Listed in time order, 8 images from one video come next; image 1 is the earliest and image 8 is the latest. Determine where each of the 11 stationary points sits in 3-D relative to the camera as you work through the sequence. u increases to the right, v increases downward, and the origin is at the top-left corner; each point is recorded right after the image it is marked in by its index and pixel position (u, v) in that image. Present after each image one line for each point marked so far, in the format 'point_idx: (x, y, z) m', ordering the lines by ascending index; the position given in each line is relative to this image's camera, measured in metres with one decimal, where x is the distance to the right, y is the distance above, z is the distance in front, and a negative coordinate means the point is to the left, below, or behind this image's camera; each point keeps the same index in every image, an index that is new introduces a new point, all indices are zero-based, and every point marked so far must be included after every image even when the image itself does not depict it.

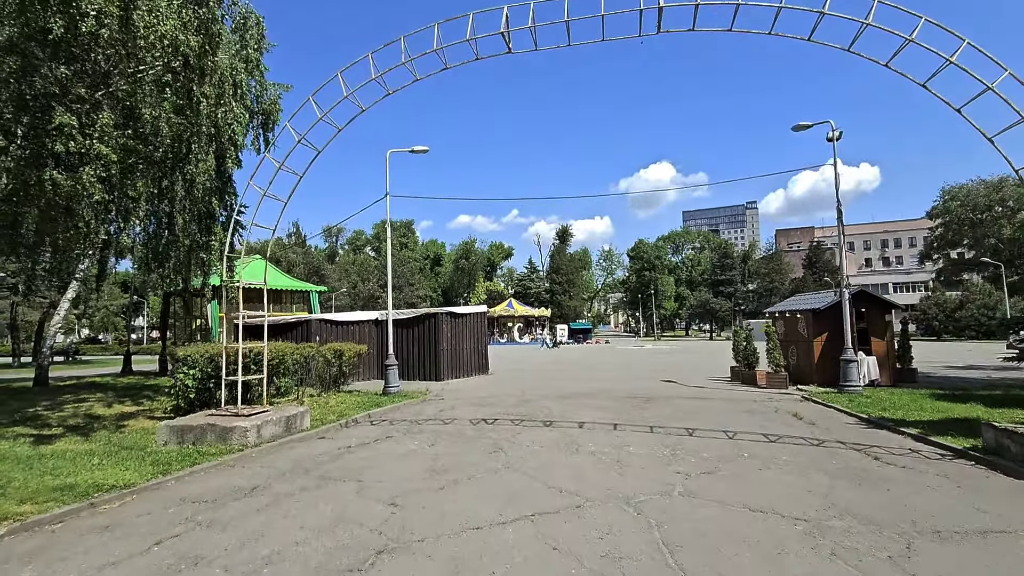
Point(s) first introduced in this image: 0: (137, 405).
0: (-9.5, -3.0, +13.1) m
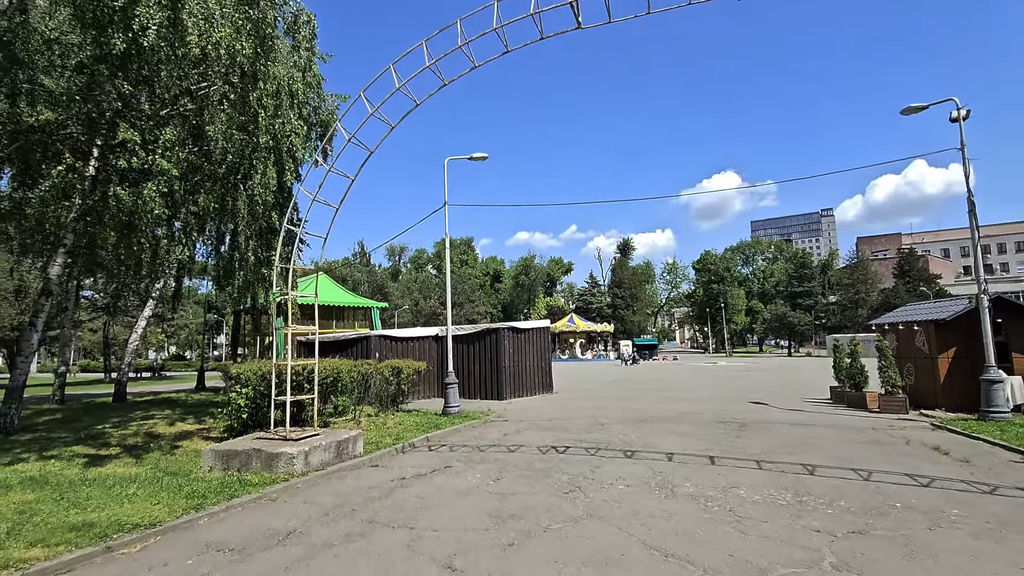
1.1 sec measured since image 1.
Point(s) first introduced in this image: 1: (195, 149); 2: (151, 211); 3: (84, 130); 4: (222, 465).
0: (-7.8, -3.4, +12.9) m
1: (-7.9, +3.4, +13.1) m
2: (-8.0, +1.7, +11.4) m
3: (-9.4, +3.5, +11.3) m
4: (-4.3, -2.6, +7.7) m
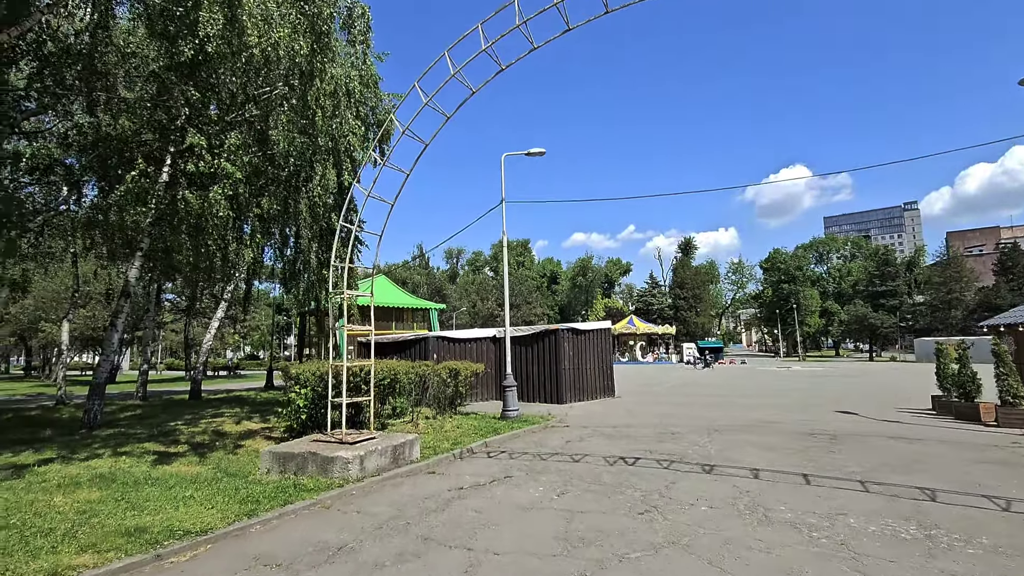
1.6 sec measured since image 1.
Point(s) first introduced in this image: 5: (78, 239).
0: (-6.3, -3.4, +13.1) m
1: (-6.4, +3.4, +13.3) m
2: (-6.7, +1.7, +11.6) m
3: (-8.1, +3.5, +11.7) m
4: (-3.4, -2.6, +7.5) m
5: (-11.5, +1.3, +13.6) m
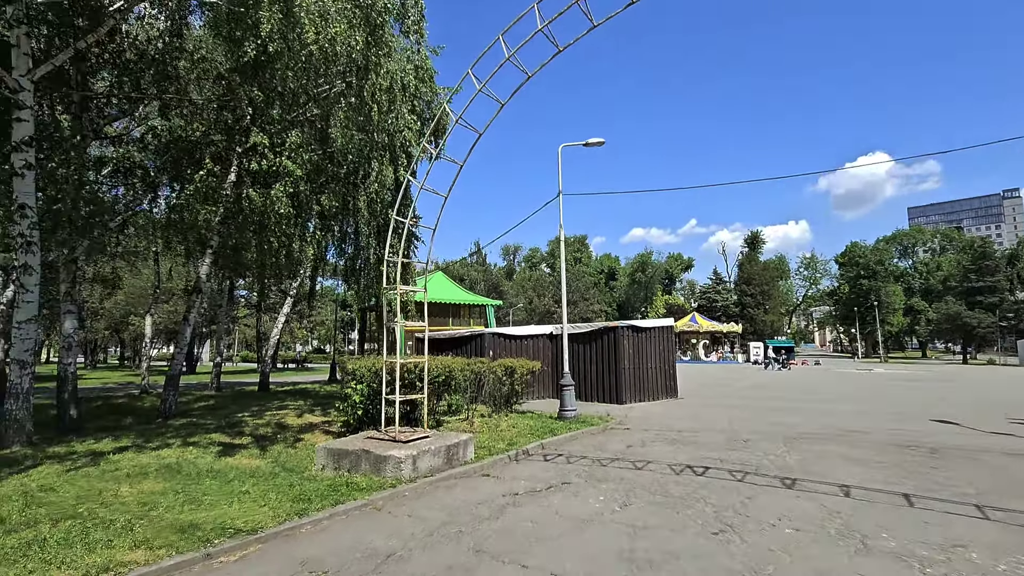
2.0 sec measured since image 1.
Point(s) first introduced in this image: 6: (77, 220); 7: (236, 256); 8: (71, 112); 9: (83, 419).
0: (-4.9, -3.3, +13.3) m
1: (-4.9, +3.5, +13.5) m
2: (-5.4, +1.8, +11.8) m
3: (-6.8, +3.6, +12.1) m
4: (-2.6, -2.5, +7.4) m
5: (-10.0, +1.4, +14.4) m
6: (-9.1, +1.4, +10.7) m
7: (-7.4, +0.8, +13.9) m
8: (-9.8, +3.9, +11.4) m
9: (-10.3, -3.1, +12.3) m
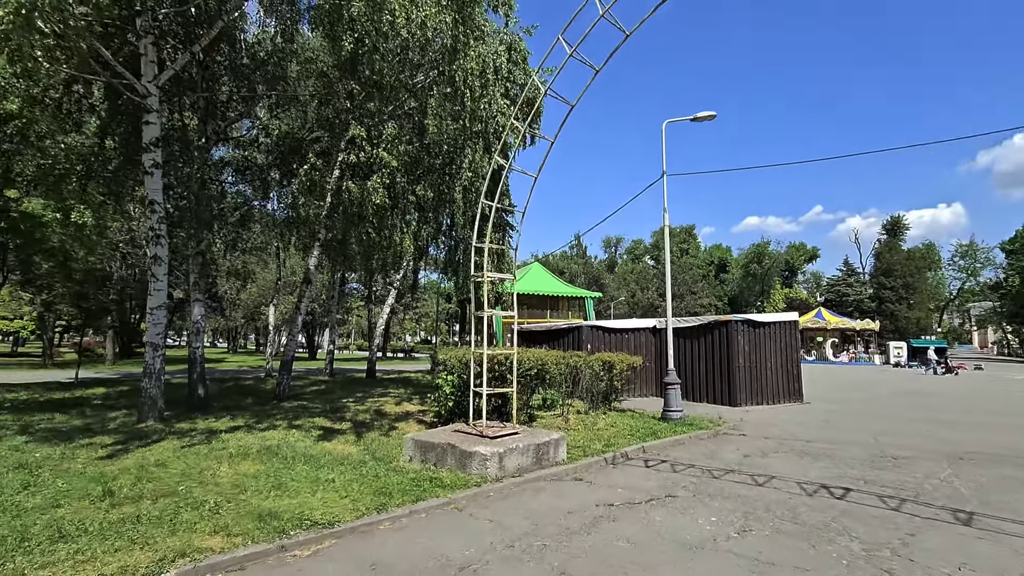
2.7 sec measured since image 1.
0: (-2.4, -3.0, +13.4) m
1: (-2.4, +3.7, +13.5) m
2: (-3.2, +2.0, +12.0) m
3: (-4.6, +3.8, +12.5) m
4: (-1.3, -2.3, +7.2) m
5: (-7.2, +1.6, +15.4) m
6: (-7.0, +1.7, +11.6) m
7: (-4.7, +1.0, +14.4) m
8: (-7.6, +4.1, +12.4) m
9: (-7.9, -2.9, +13.5) m
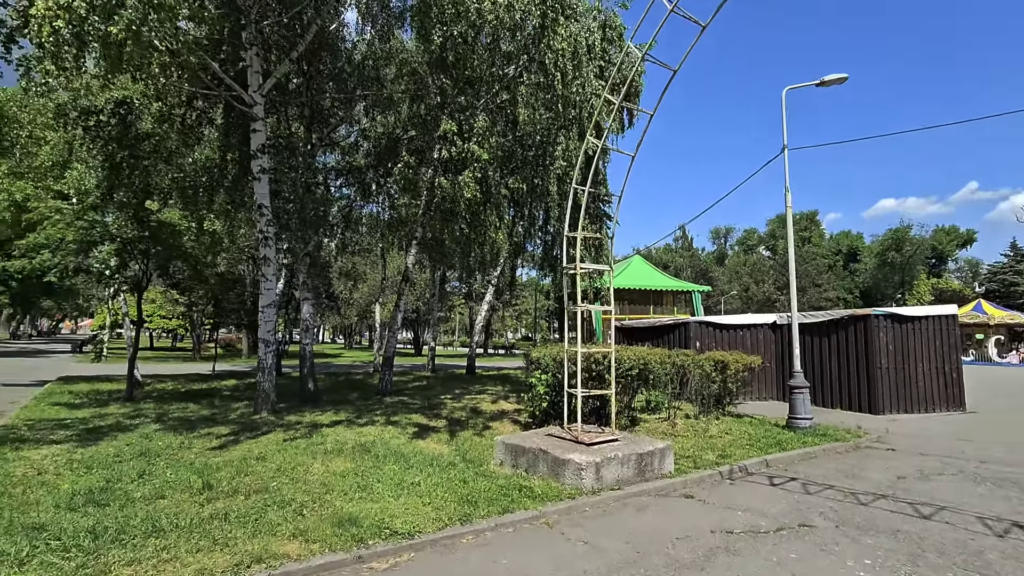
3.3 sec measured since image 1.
0: (+0.1, -2.9, +13.0) m
1: (0.0, +3.8, +13.1) m
2: (-1.1, +2.1, +11.8) m
3: (-2.3, +3.9, +12.6) m
4: (0.0, -2.3, +6.7) m
5: (-4.3, +1.7, +15.9) m
6: (-4.9, +1.7, +12.1) m
7: (-2.1, +1.1, +14.4) m
8: (-5.3, +4.1, +13.1) m
9: (-5.2, -2.9, +14.2) m
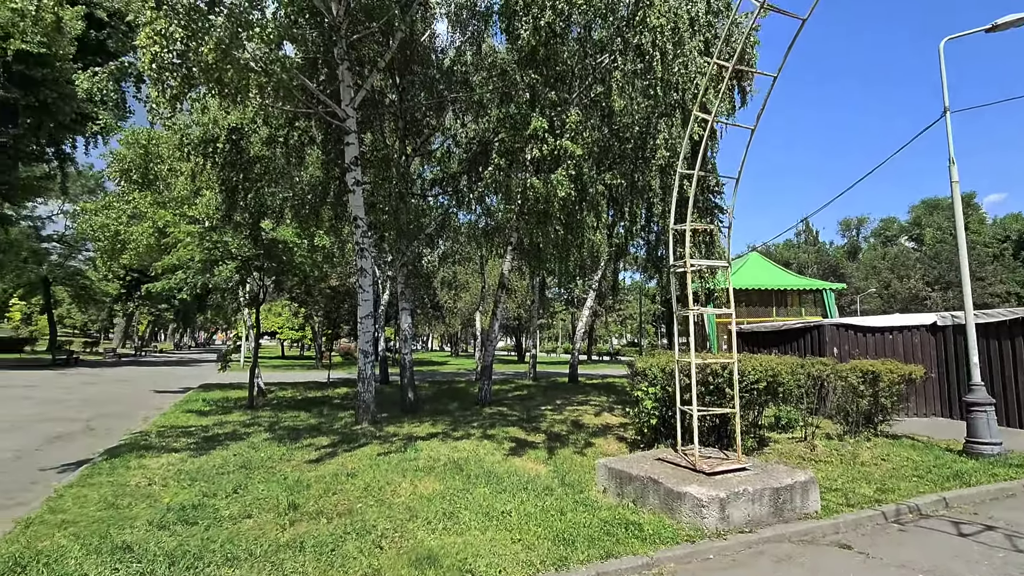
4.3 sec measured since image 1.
0: (+2.5, -3.0, +12.0) m
1: (+2.3, +3.7, +12.3) m
2: (+1.0, +2.0, +11.1) m
3: (-0.1, +3.7, +12.1) m
4: (+1.2, -2.3, +5.9) m
5: (-1.3, +1.4, +15.7) m
6: (-2.6, +1.5, +12.2) m
7: (+0.6, +1.0, +13.9) m
8: (-2.9, +3.9, +13.2) m
9: (-2.4, -3.1, +14.2) m
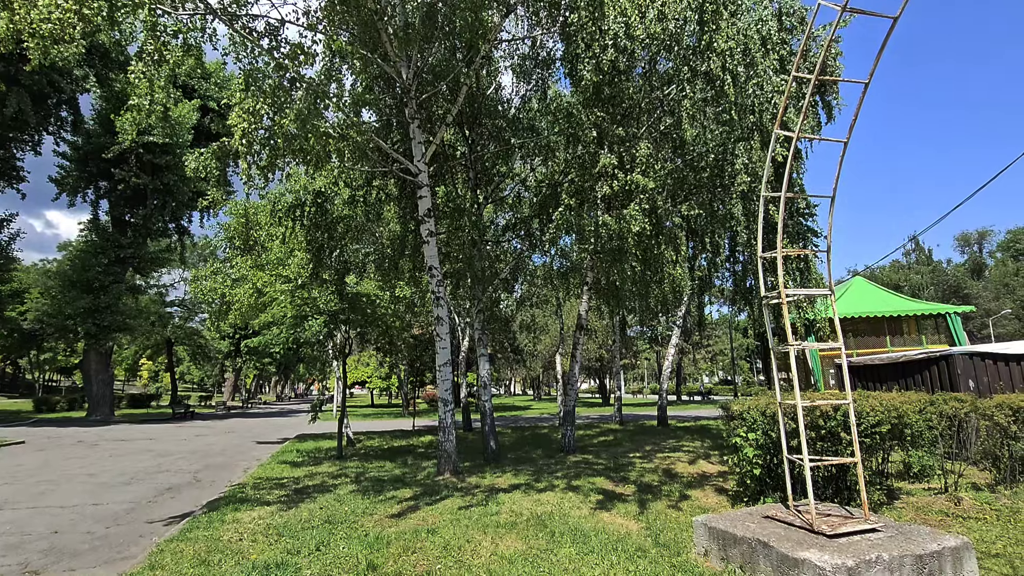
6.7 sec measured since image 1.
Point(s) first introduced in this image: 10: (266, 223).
0: (+4.4, -3.8, +11.0) m
1: (+3.9, +2.9, +11.8) m
2: (+2.6, +1.2, +10.8) m
3: (+1.5, +2.8, +12.1) m
4: (+2.1, -2.7, +5.2) m
5: (+1.0, +0.2, +15.6) m
6: (-0.9, +0.4, +12.3) m
7: (+2.6, -0.1, +13.5) m
8: (-1.1, +2.7, +13.6) m
9: (-0.2, -4.3, +13.9) m
10: (-7.2, +1.9, +15.1) m
